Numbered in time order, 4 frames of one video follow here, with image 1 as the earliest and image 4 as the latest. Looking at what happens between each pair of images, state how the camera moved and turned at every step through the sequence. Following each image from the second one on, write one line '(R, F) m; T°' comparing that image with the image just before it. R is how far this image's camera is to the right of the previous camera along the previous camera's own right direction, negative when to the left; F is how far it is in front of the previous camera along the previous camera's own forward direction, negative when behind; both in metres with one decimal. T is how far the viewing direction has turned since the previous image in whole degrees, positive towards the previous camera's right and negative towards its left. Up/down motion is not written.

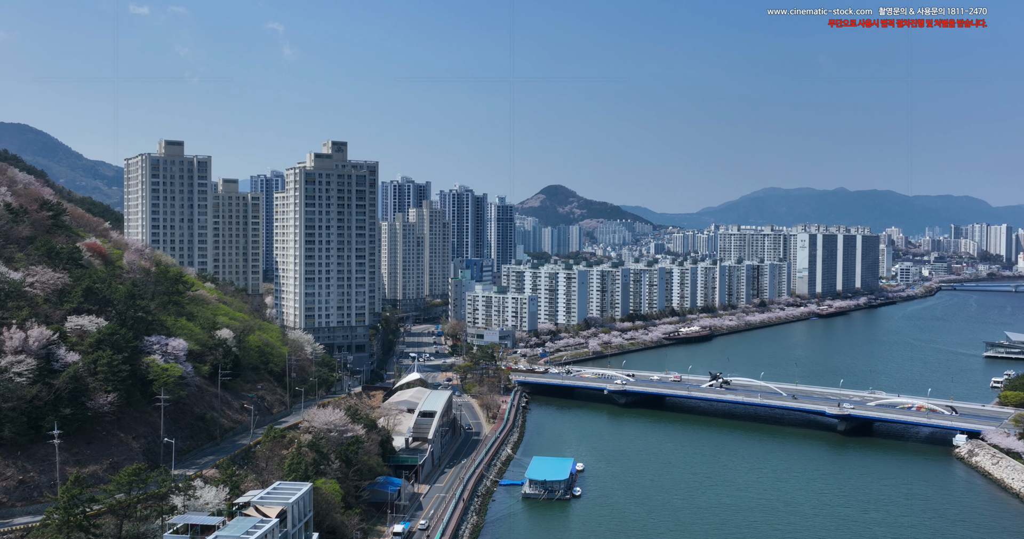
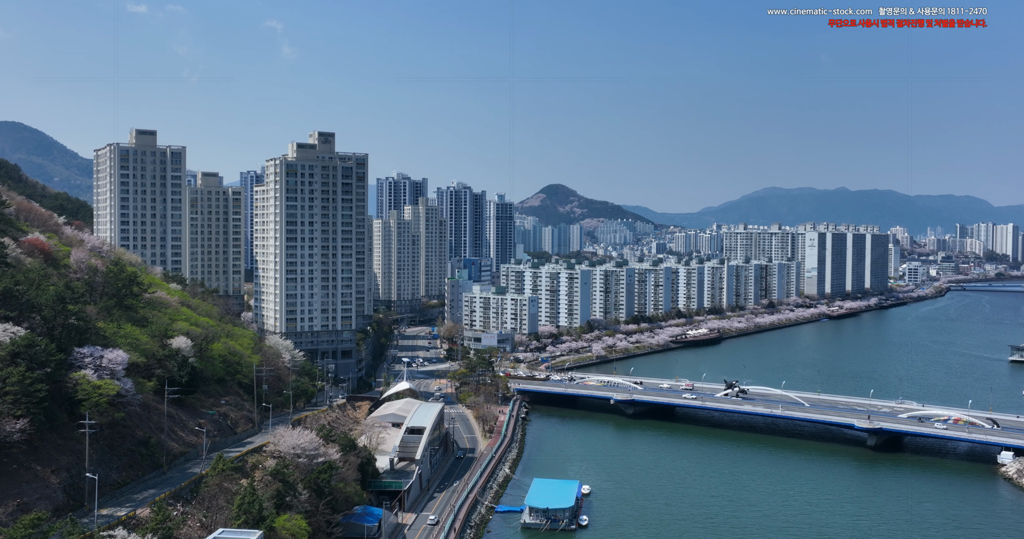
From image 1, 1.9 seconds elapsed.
(0.0, +2.3) m; 0°
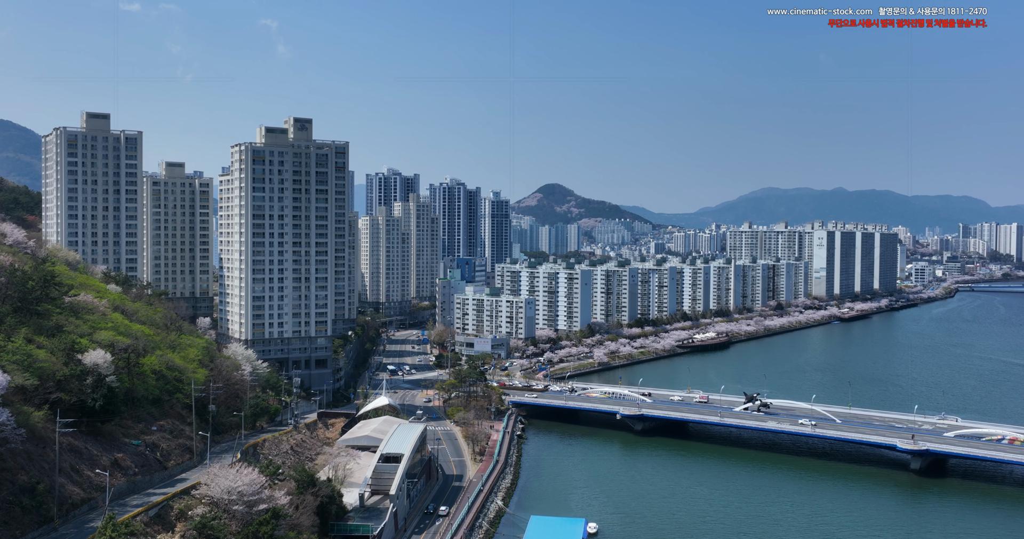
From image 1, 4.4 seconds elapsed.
(+0.1, +2.9) m; 0°
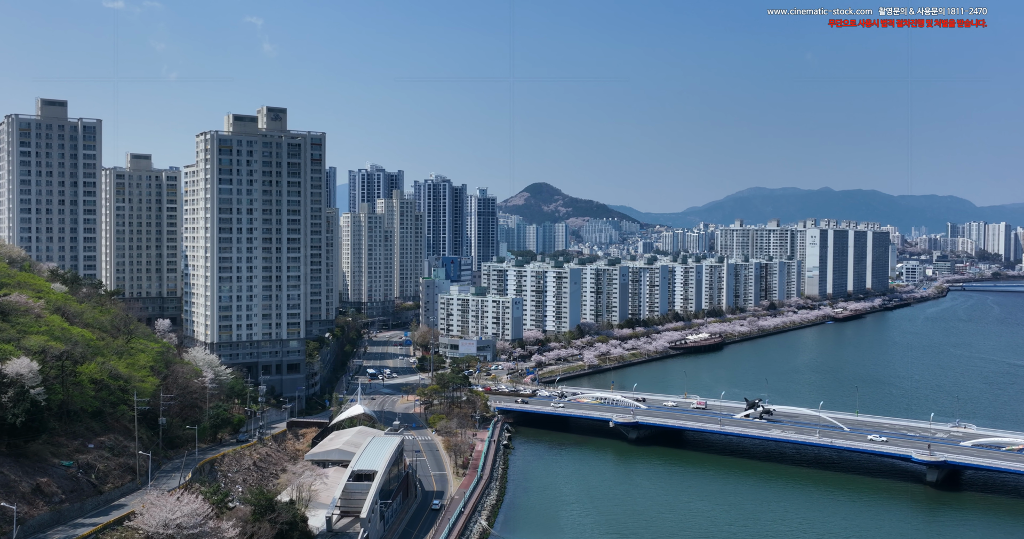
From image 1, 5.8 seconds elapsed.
(0.0, +1.6) m; +1°
